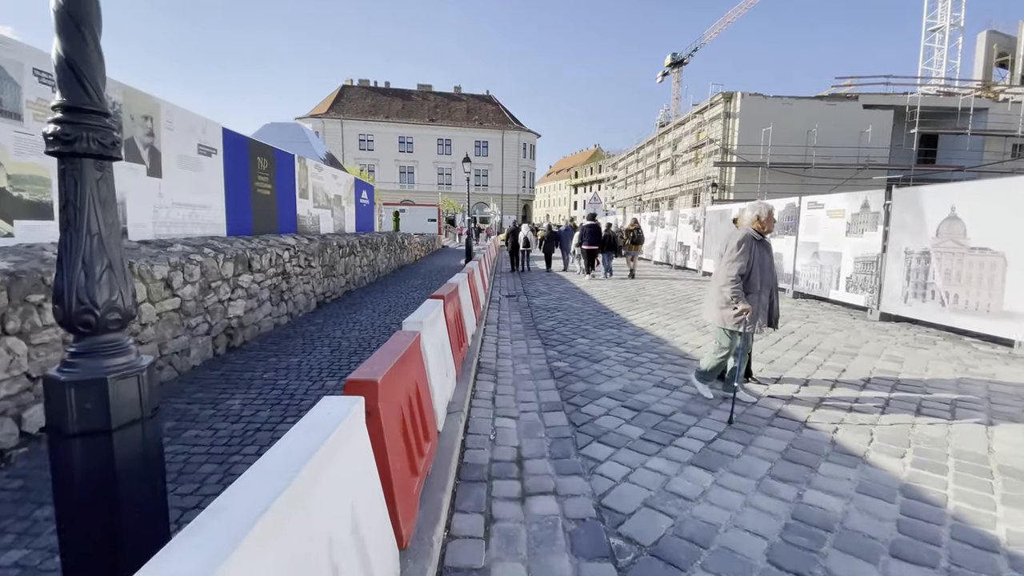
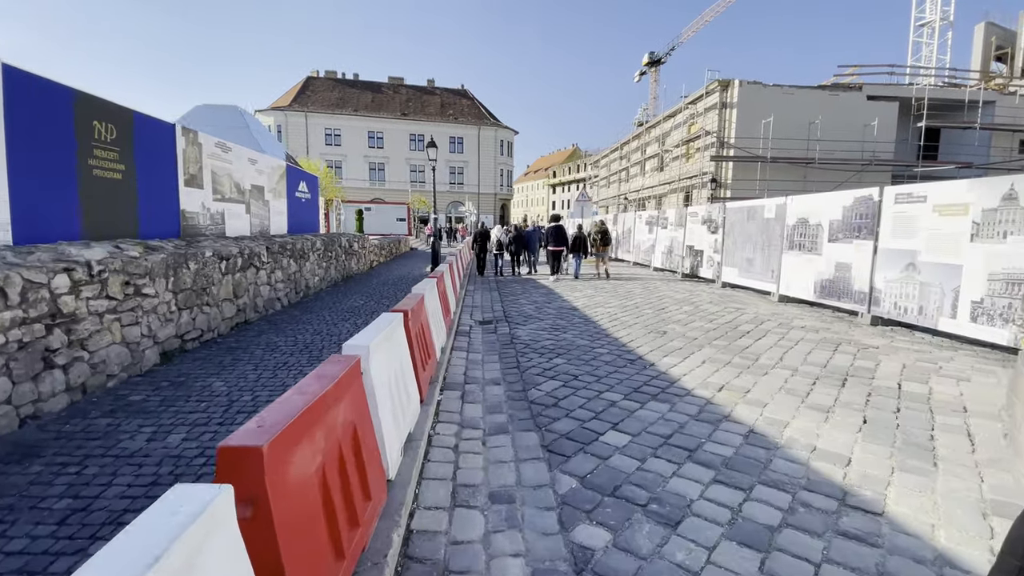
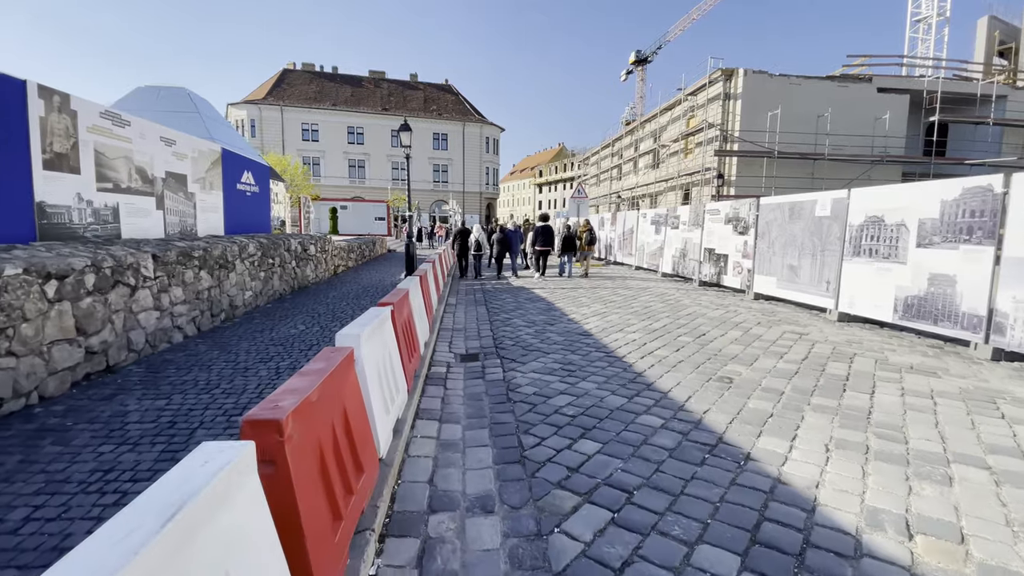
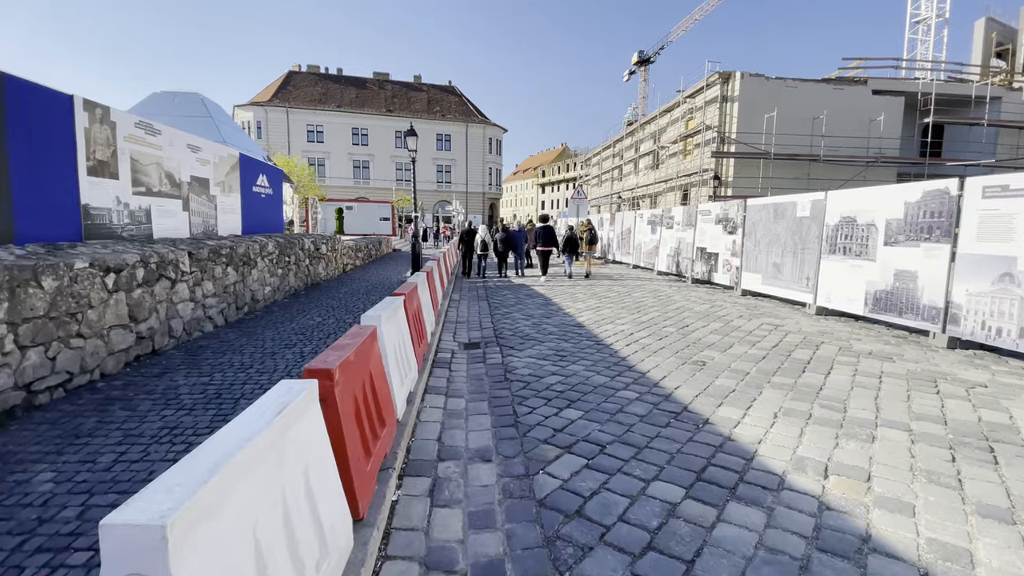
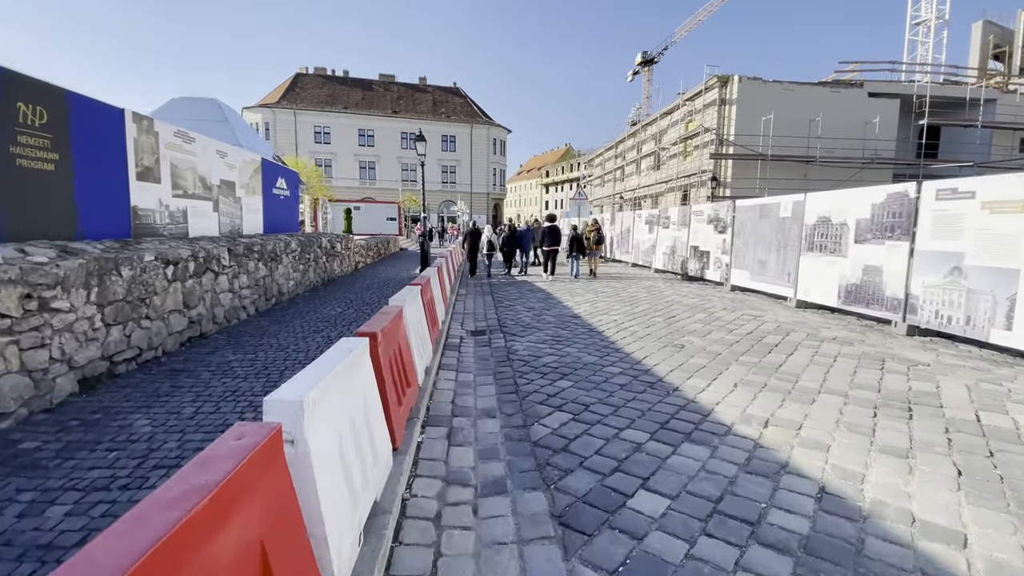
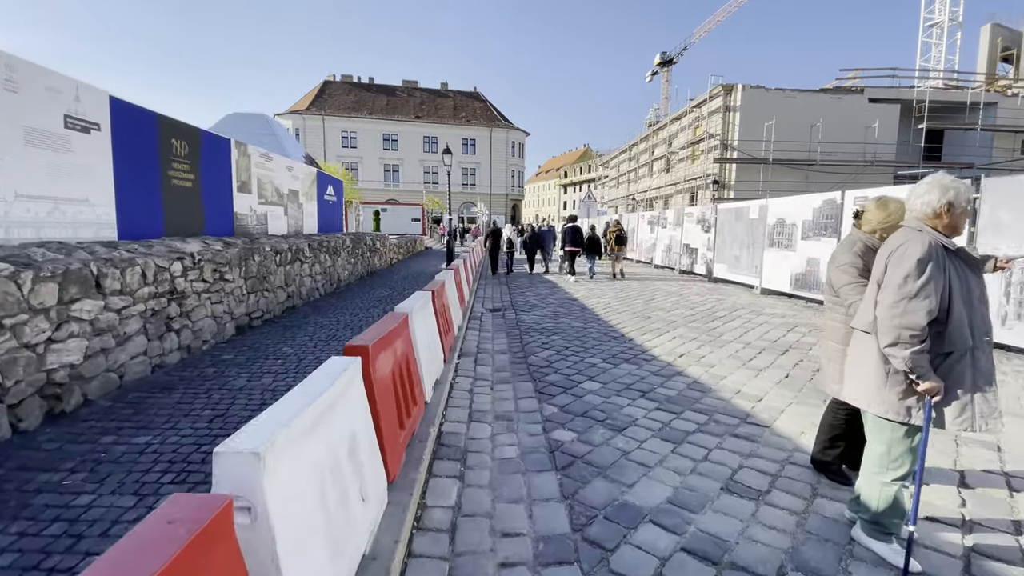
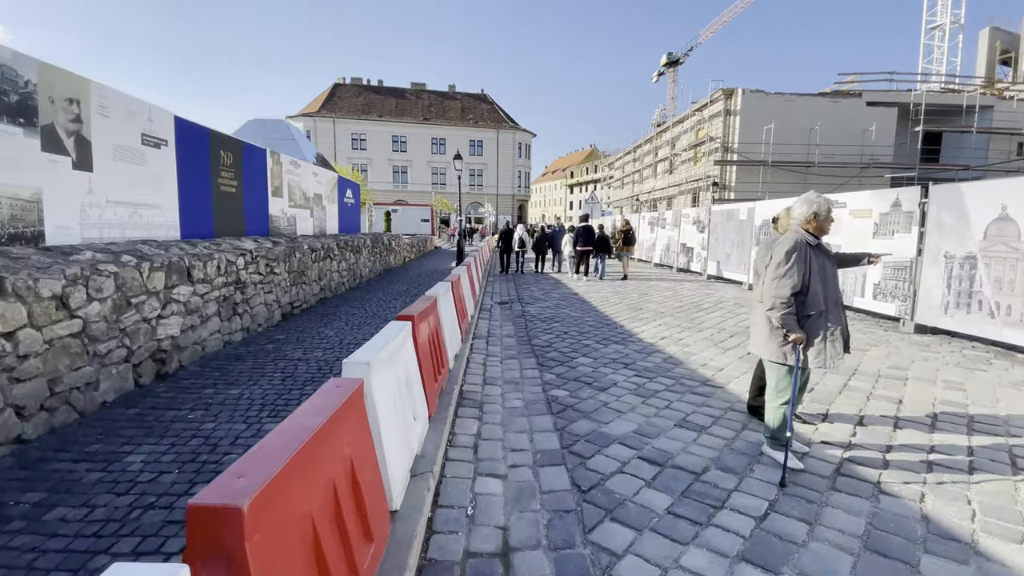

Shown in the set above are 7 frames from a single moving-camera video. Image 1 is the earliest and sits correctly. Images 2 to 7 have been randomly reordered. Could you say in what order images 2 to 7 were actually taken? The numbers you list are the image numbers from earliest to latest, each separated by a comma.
7, 6, 2, 5, 4, 3
